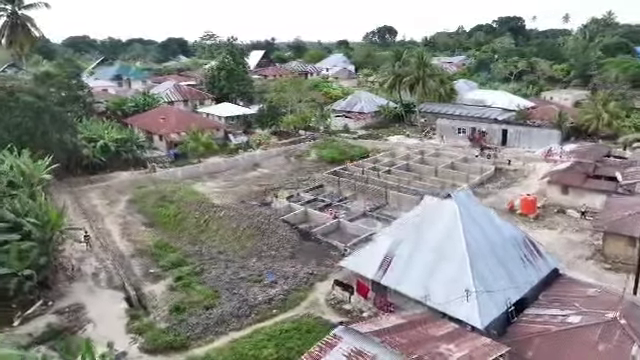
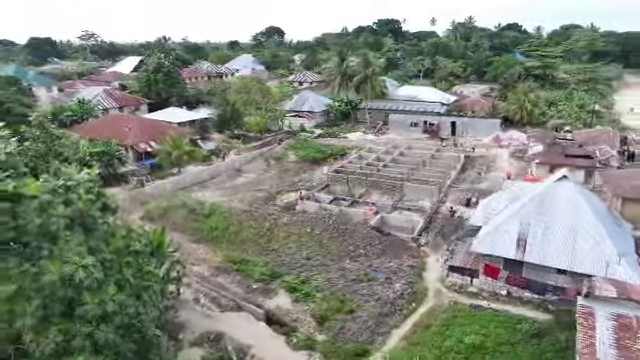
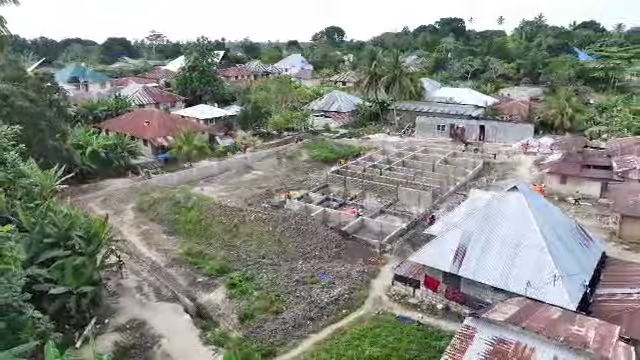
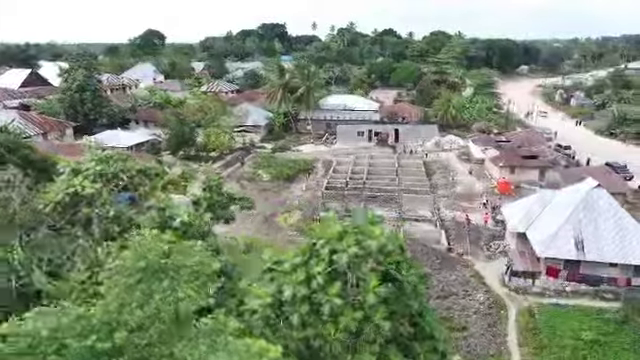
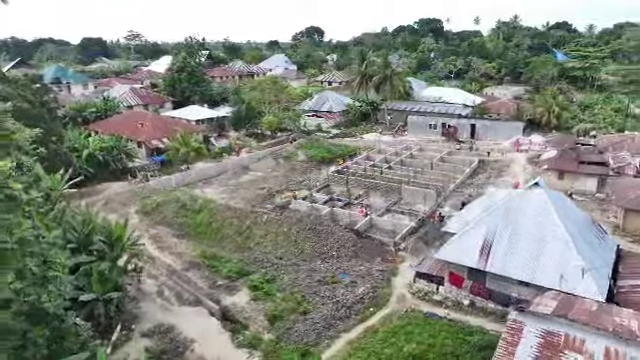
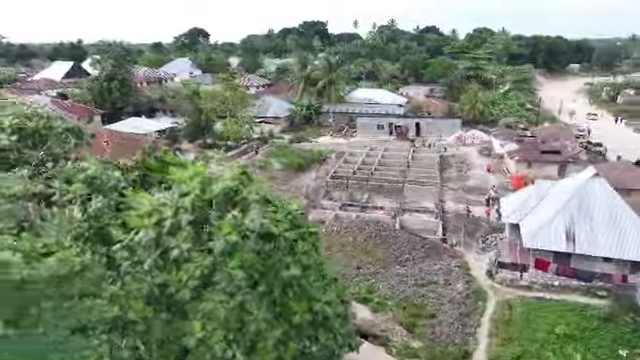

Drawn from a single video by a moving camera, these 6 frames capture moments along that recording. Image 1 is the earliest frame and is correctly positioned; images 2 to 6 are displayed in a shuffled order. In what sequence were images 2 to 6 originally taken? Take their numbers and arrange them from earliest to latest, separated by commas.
3, 5, 2, 6, 4
